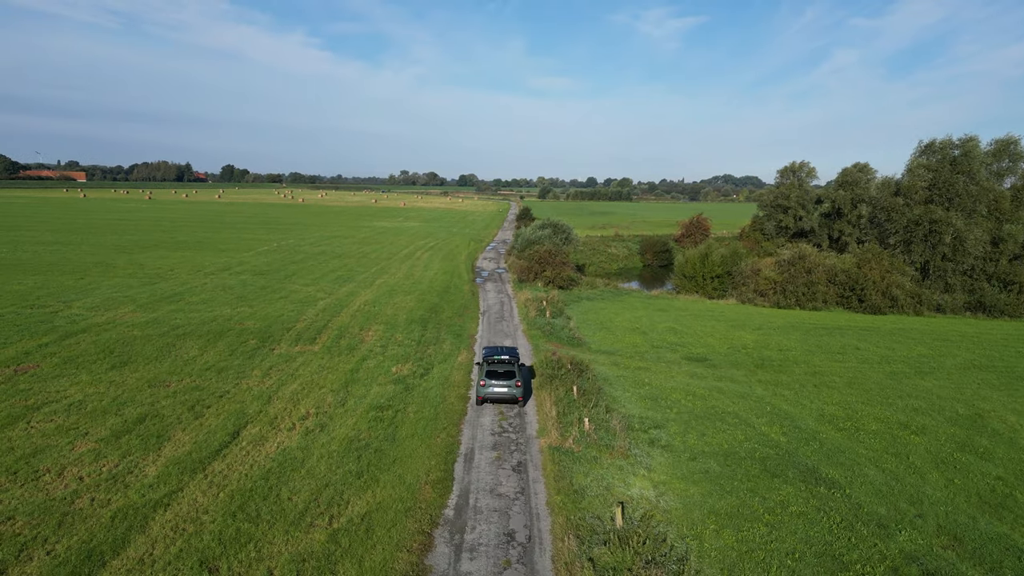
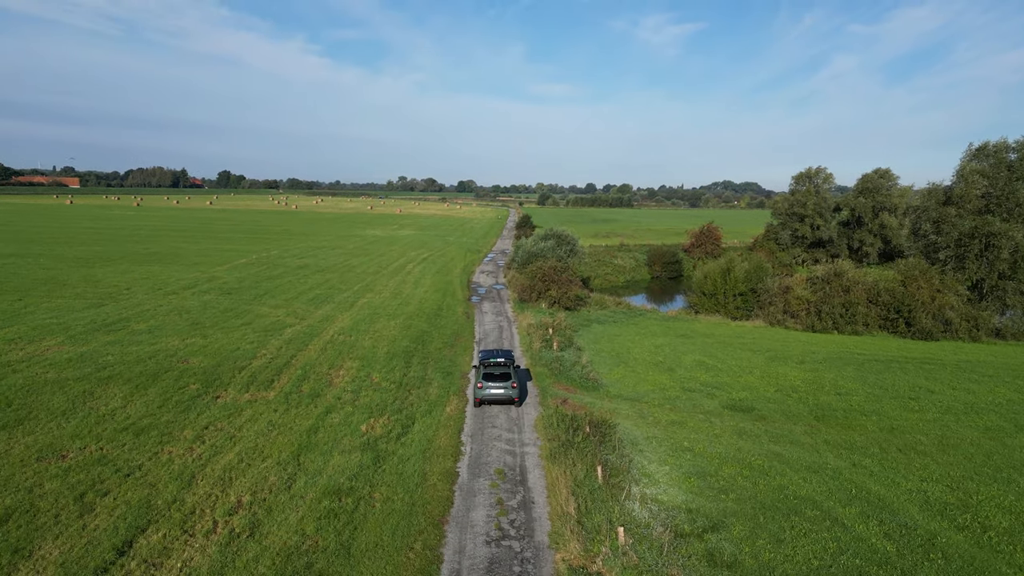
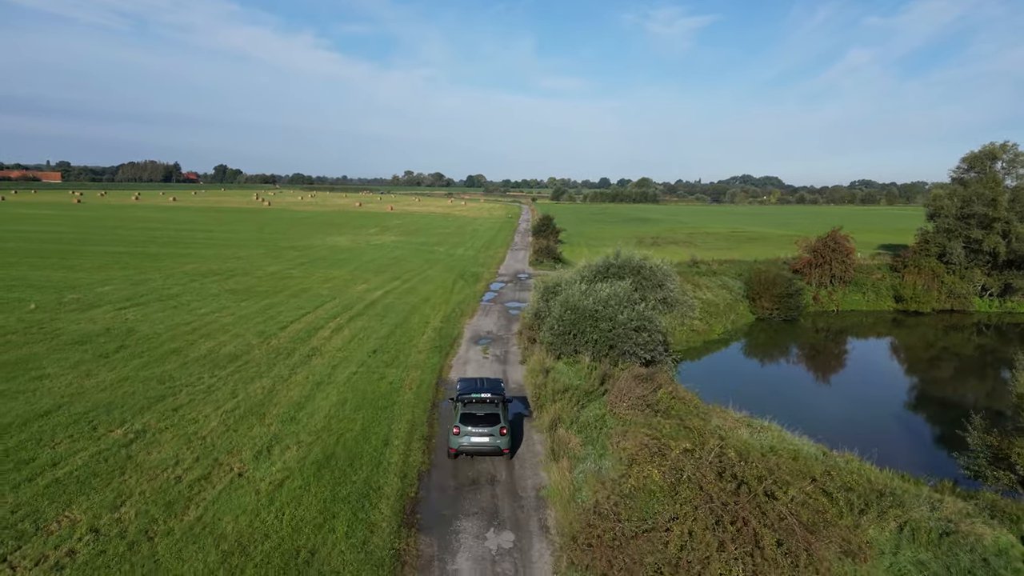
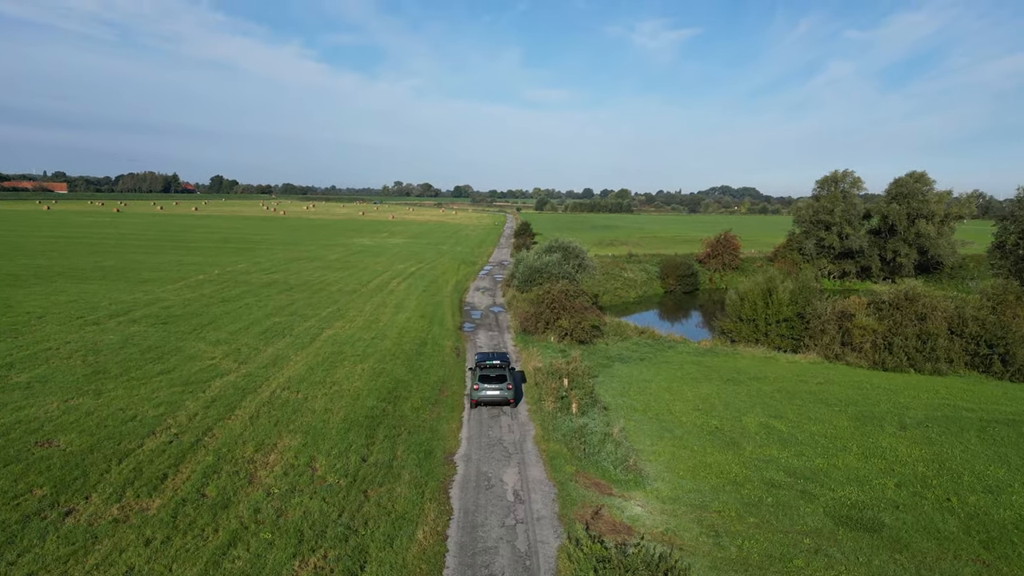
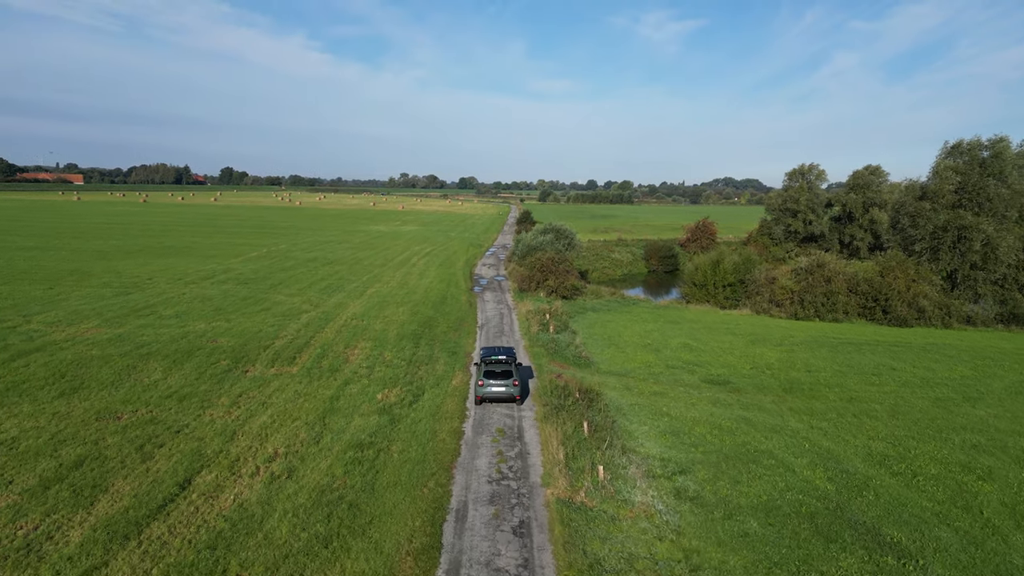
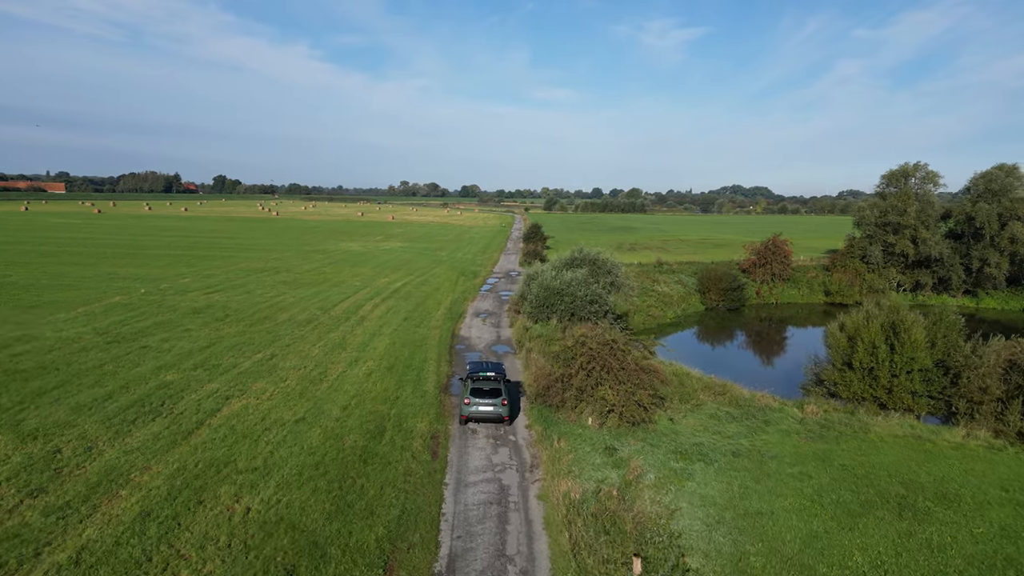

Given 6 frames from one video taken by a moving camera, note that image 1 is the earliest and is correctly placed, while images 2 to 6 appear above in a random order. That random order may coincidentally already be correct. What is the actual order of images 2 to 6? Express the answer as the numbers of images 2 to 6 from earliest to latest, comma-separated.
5, 2, 4, 6, 3
